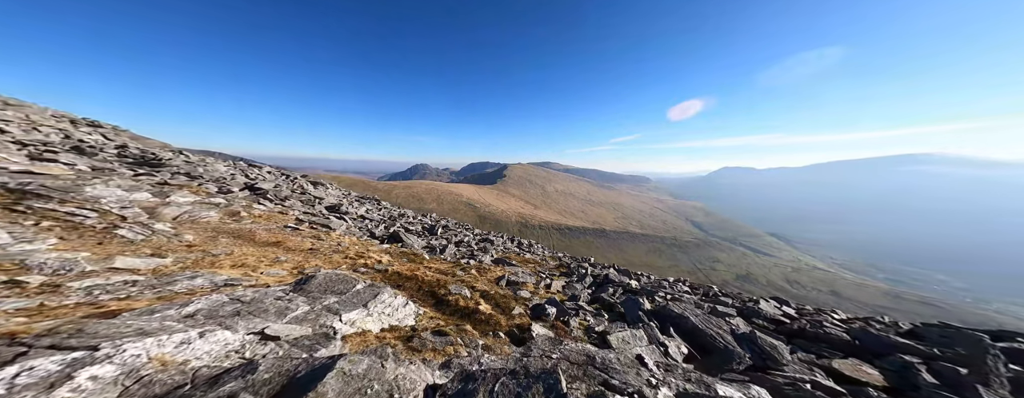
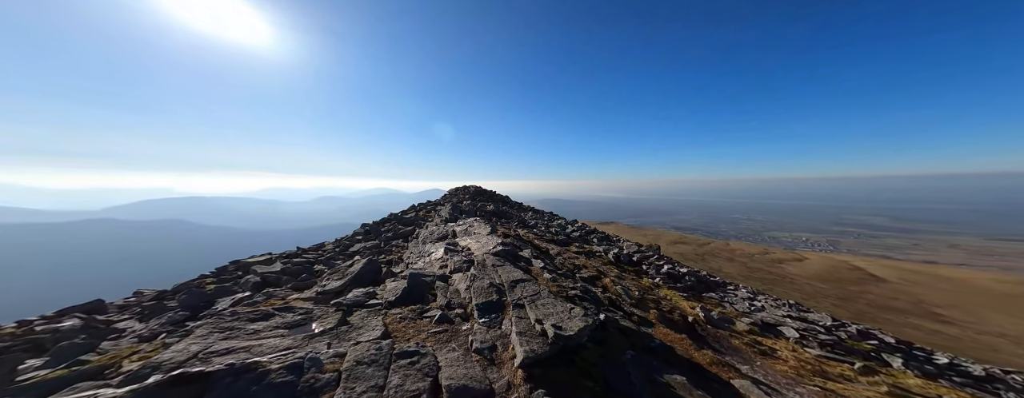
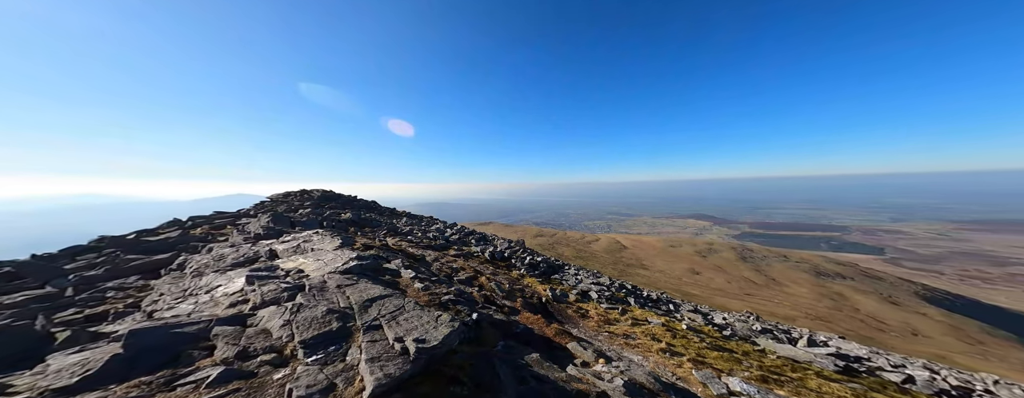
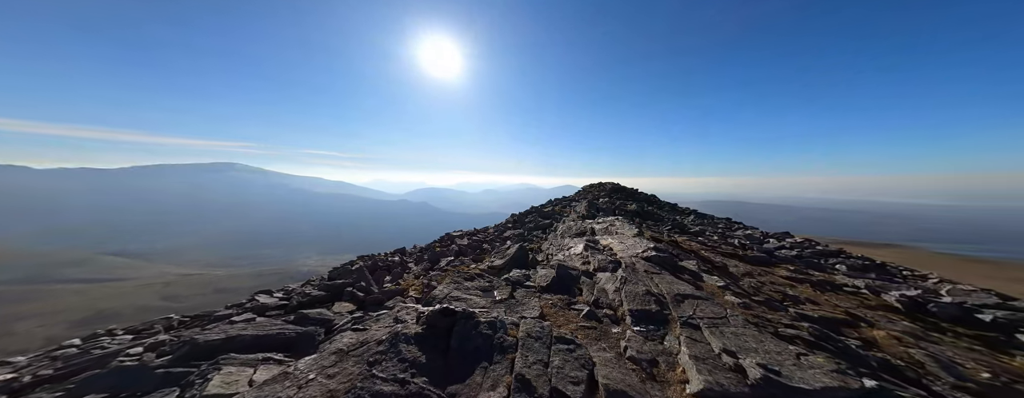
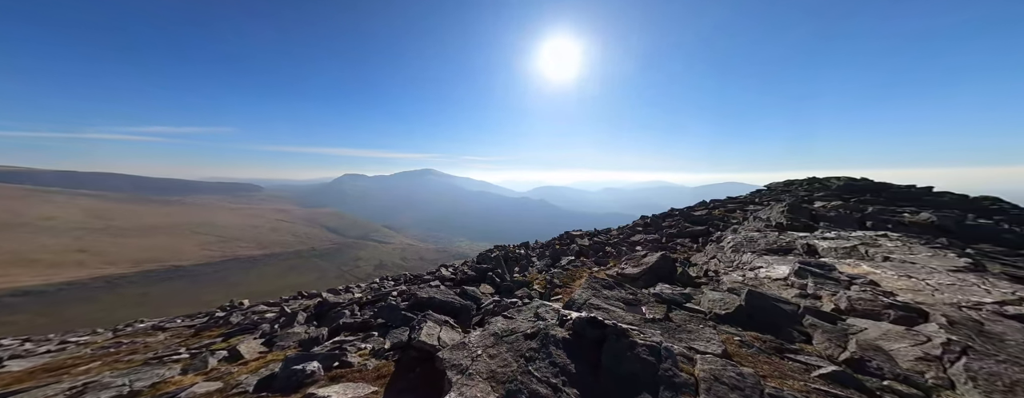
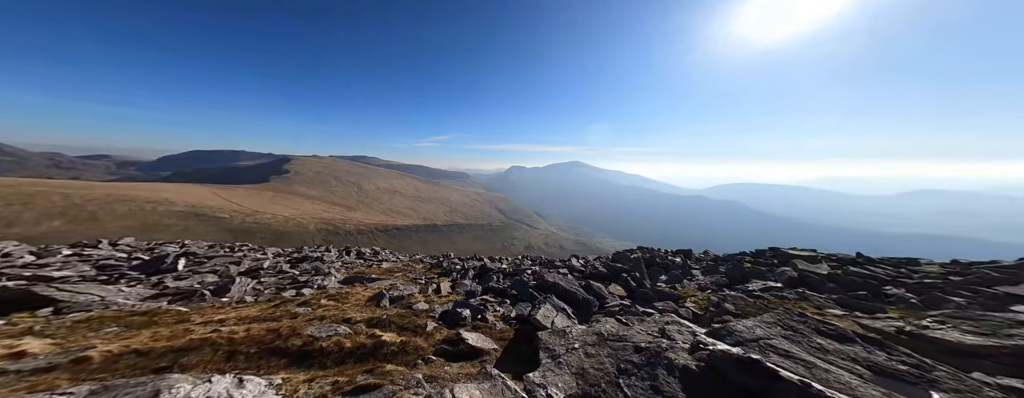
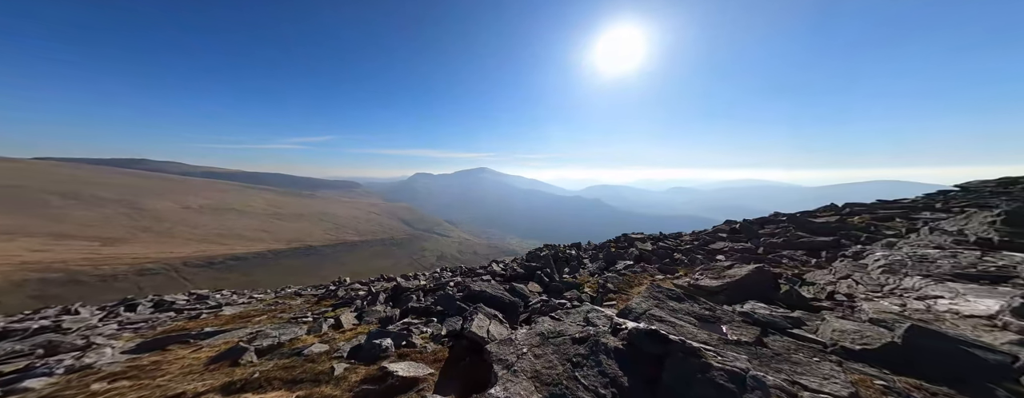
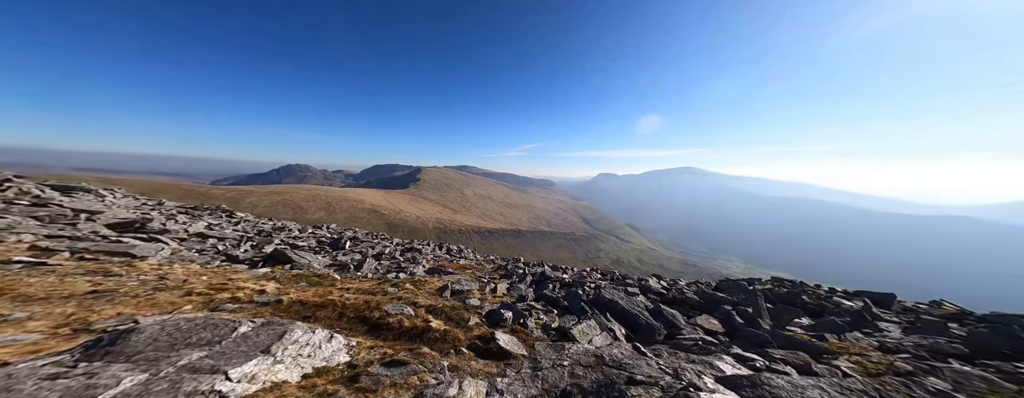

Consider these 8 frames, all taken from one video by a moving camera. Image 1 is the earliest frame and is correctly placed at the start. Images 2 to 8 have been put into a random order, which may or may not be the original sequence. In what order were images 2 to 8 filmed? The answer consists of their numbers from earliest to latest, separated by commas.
8, 6, 7, 5, 4, 2, 3
